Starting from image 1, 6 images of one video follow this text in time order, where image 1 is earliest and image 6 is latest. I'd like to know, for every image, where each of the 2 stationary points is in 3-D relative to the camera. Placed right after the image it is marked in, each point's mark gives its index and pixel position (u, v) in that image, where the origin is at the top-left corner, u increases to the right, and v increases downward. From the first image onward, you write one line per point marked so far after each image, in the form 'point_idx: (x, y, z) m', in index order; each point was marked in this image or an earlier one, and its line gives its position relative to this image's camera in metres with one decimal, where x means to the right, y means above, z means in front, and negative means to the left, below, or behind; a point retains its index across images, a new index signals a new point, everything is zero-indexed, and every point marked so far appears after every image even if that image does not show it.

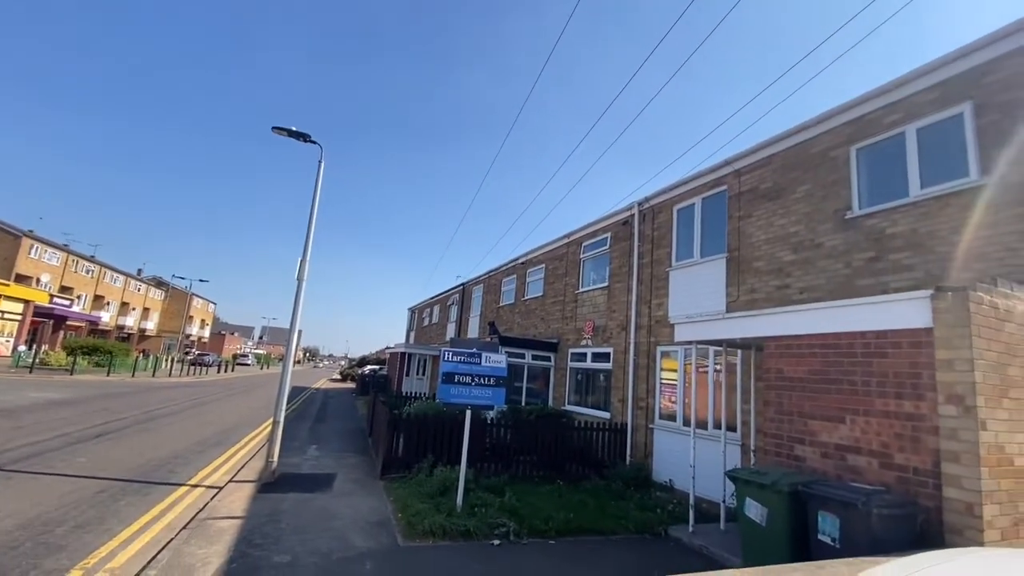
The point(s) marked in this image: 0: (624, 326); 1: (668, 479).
0: (+3.0, -1.0, +12.8) m
1: (+3.4, -4.1, +10.5) m
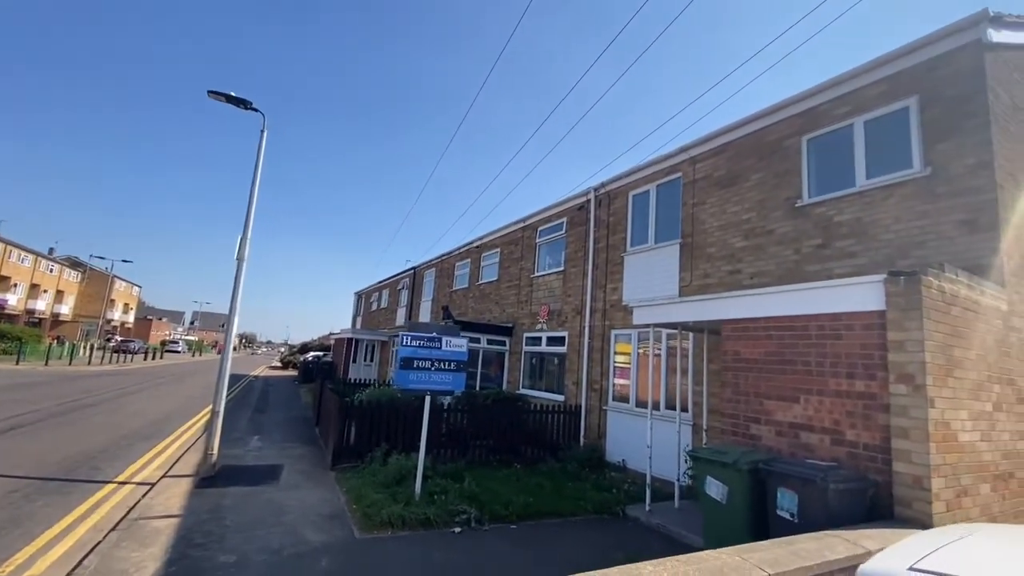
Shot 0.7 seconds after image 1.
0: (+1.8, -0.6, +12.8) m
1: (+2.4, -3.8, +10.7) m
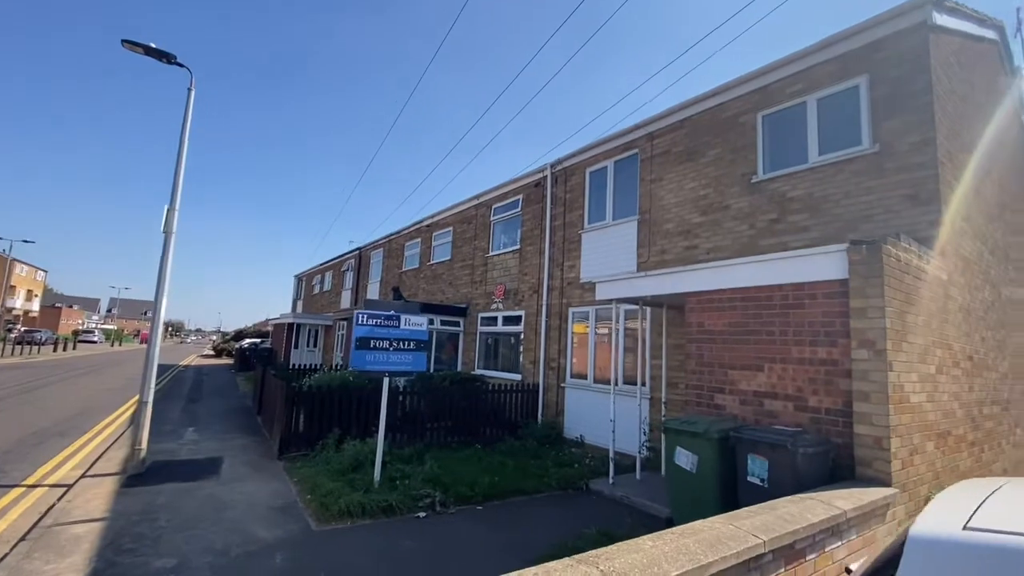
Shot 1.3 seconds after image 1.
0: (+0.7, 0.0, +12.7) m
1: (+1.5, -3.3, +10.7) m
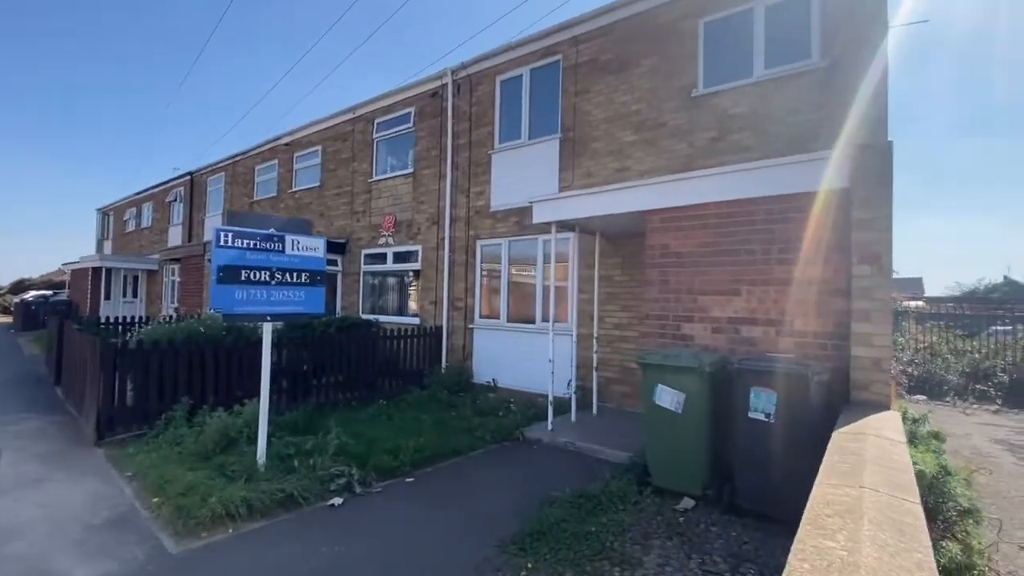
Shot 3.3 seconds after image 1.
0: (-1.7, +1.6, +11.0) m
1: (-0.4, -1.9, +9.7) m
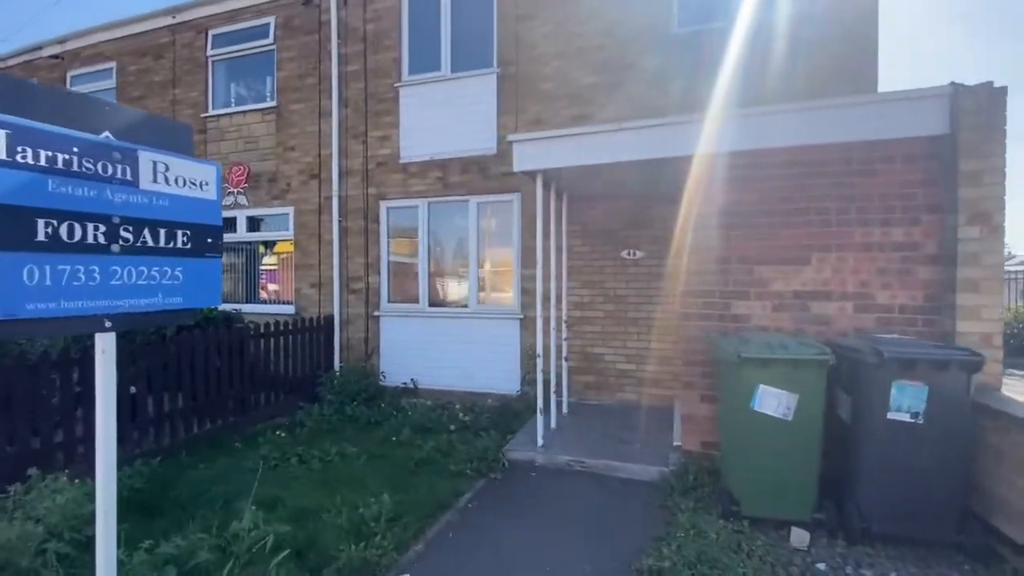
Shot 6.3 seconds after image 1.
0: (-3.4, +2.0, +8.2) m
1: (-1.6, -1.5, +7.7) m
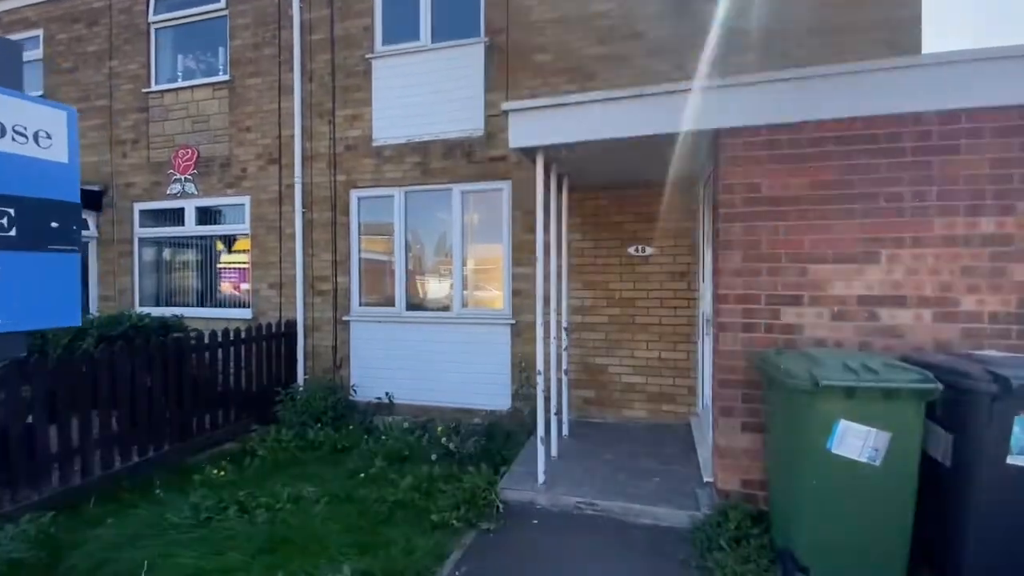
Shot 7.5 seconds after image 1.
0: (-3.5, +2.0, +7.2) m
1: (-1.8, -1.5, +6.7) m
